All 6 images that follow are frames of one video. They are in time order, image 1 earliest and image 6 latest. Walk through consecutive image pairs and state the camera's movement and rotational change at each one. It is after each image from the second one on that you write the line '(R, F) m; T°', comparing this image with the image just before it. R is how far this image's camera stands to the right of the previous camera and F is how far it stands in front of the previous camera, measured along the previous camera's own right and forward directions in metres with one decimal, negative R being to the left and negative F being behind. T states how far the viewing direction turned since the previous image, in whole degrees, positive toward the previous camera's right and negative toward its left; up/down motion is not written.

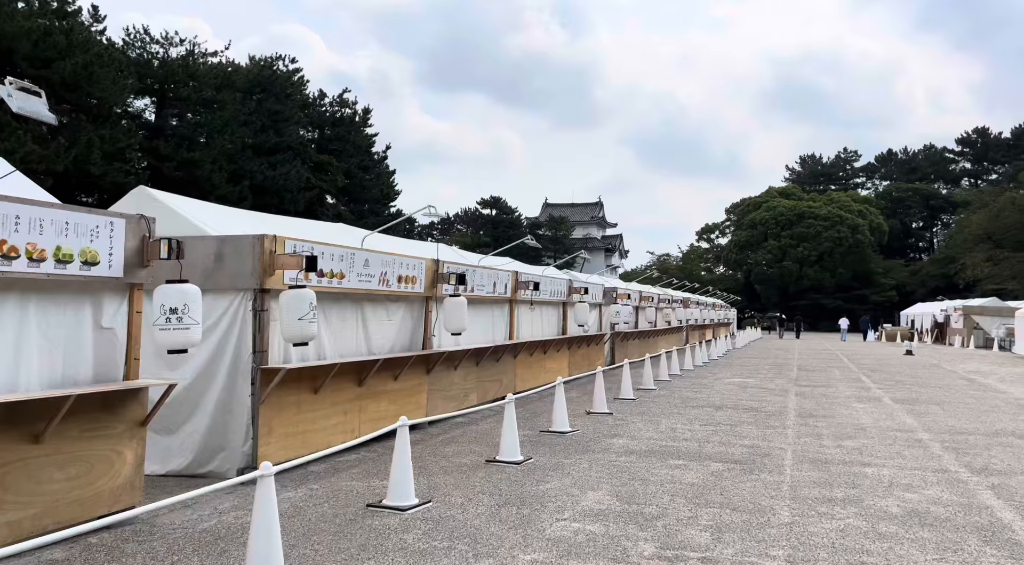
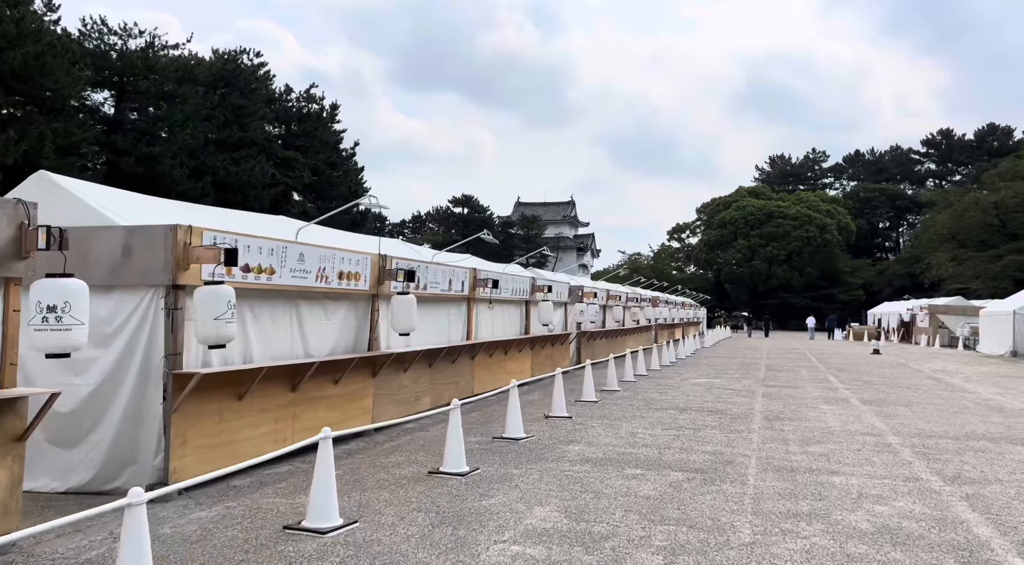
(+0.3, +0.7) m; +2°
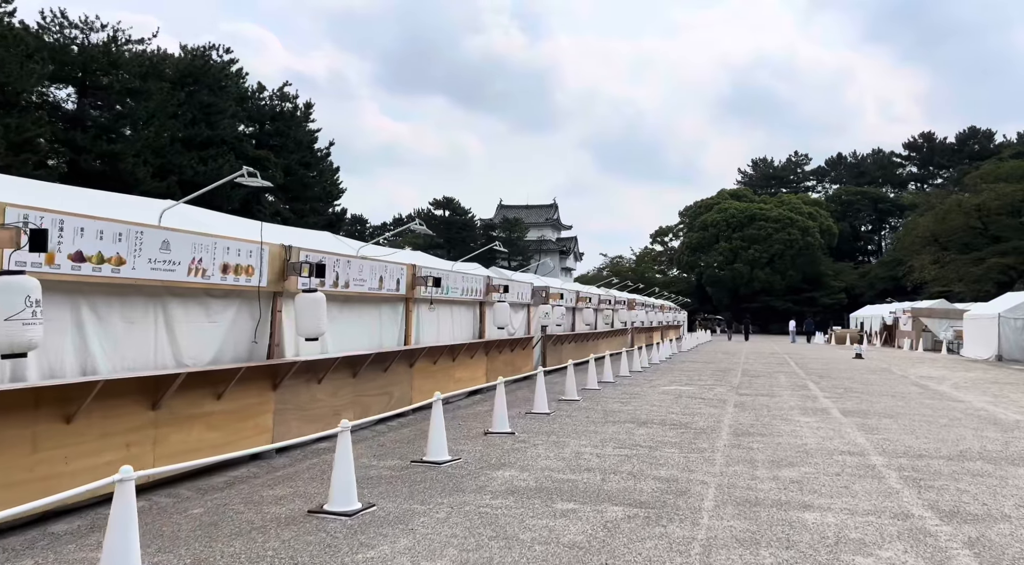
(+0.6, +1.6) m; +1°
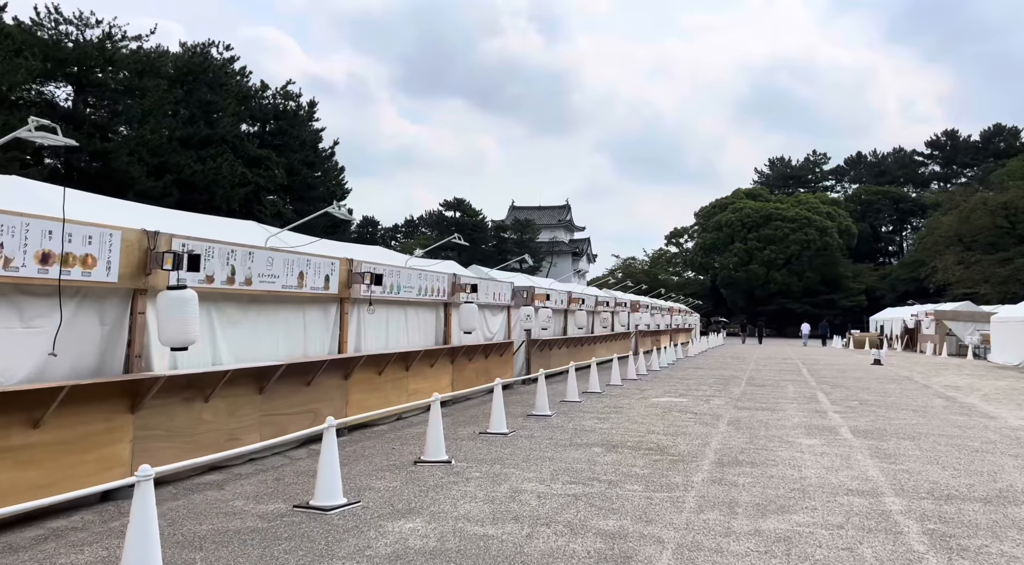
(+0.9, +2.0) m; -1°
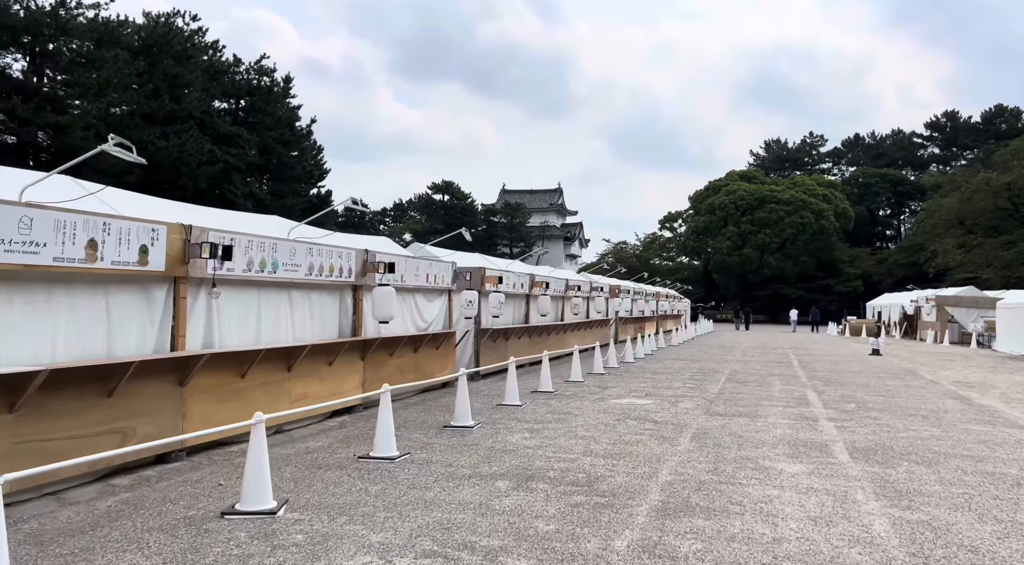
(+1.0, +2.8) m; 0°
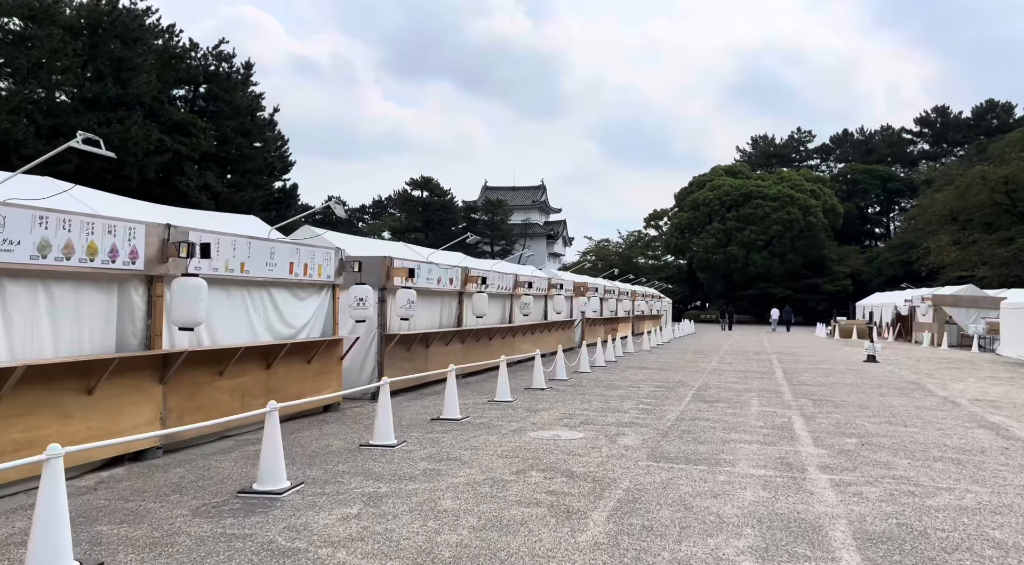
(+1.3, +3.8) m; +1°
